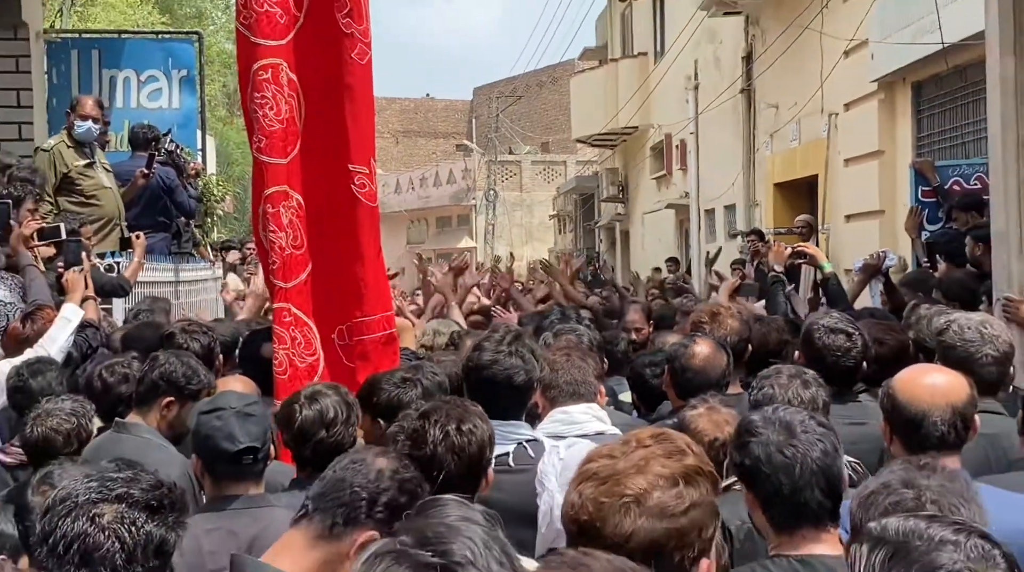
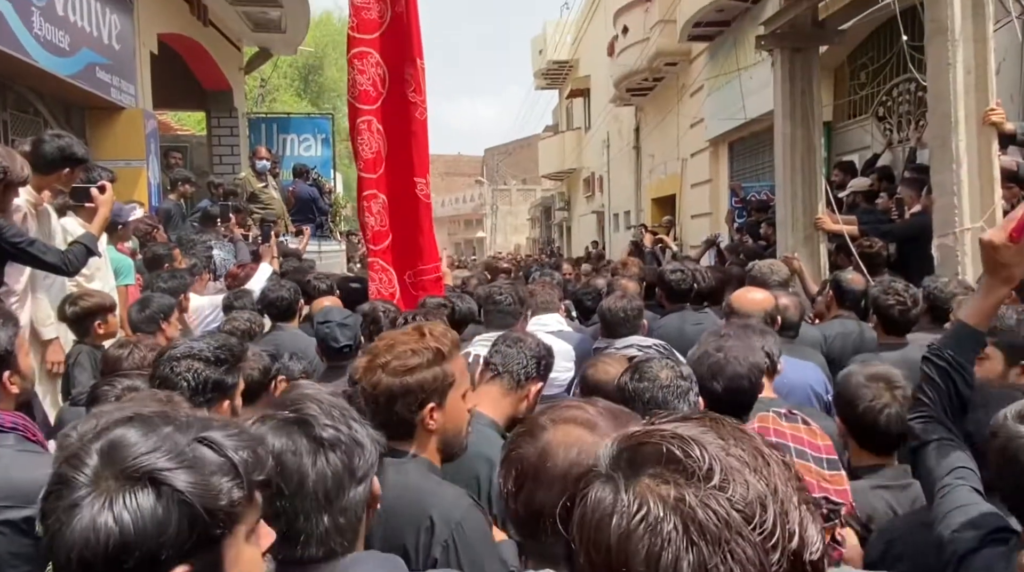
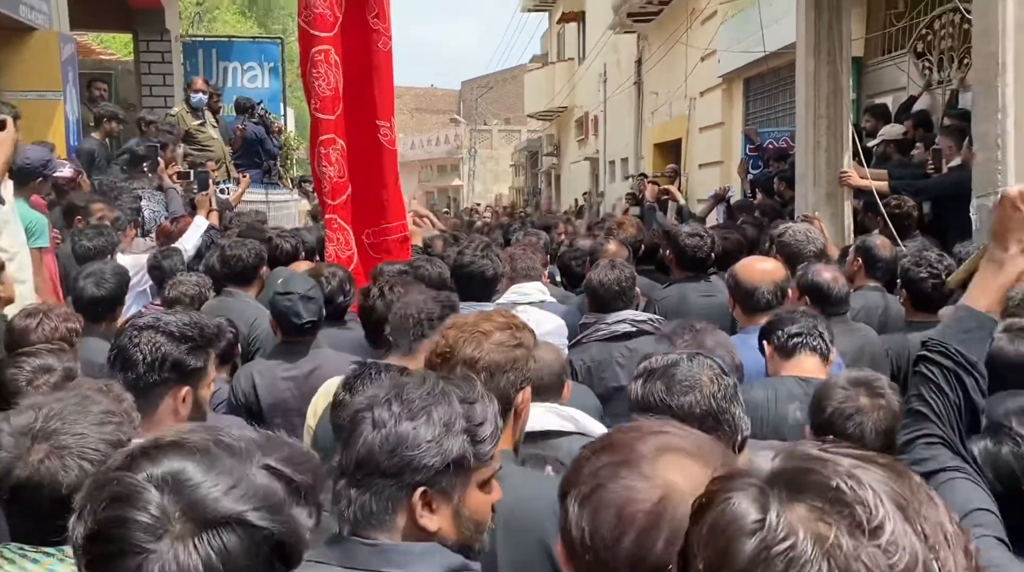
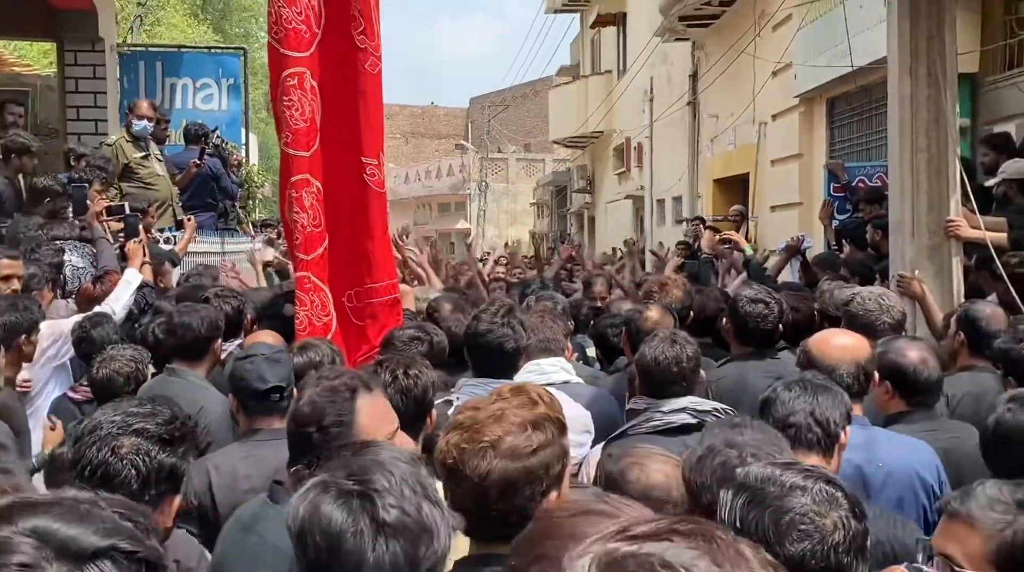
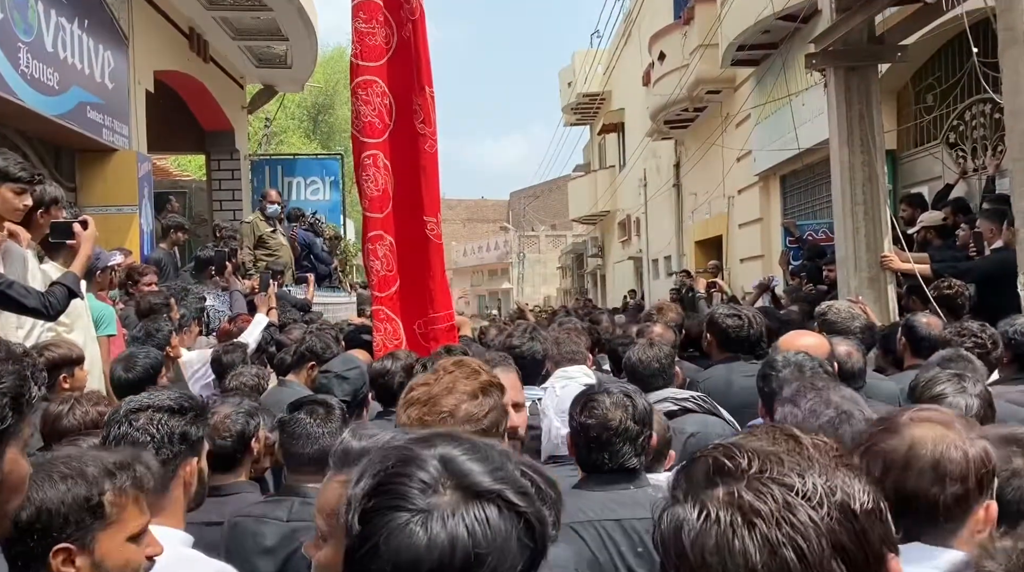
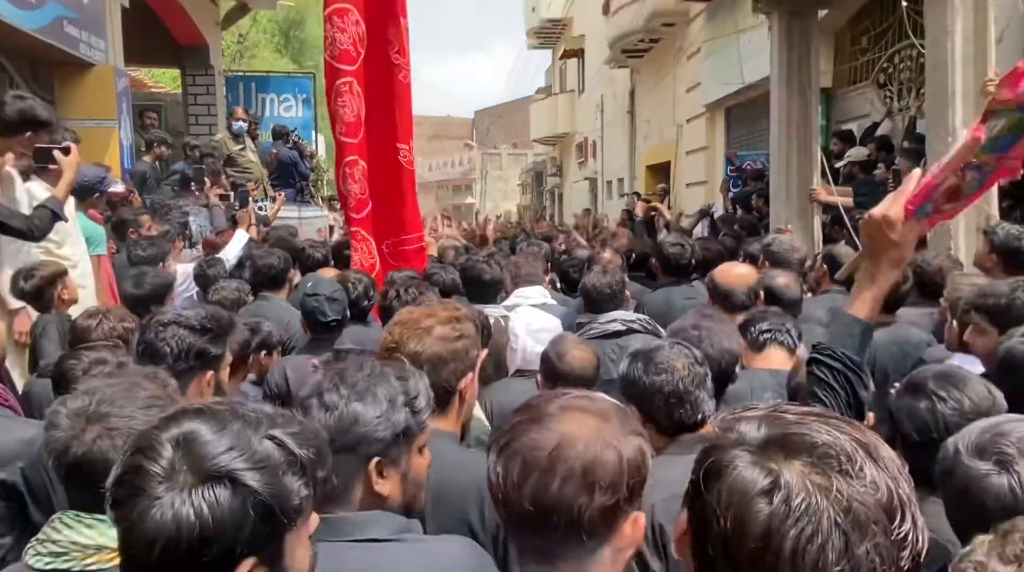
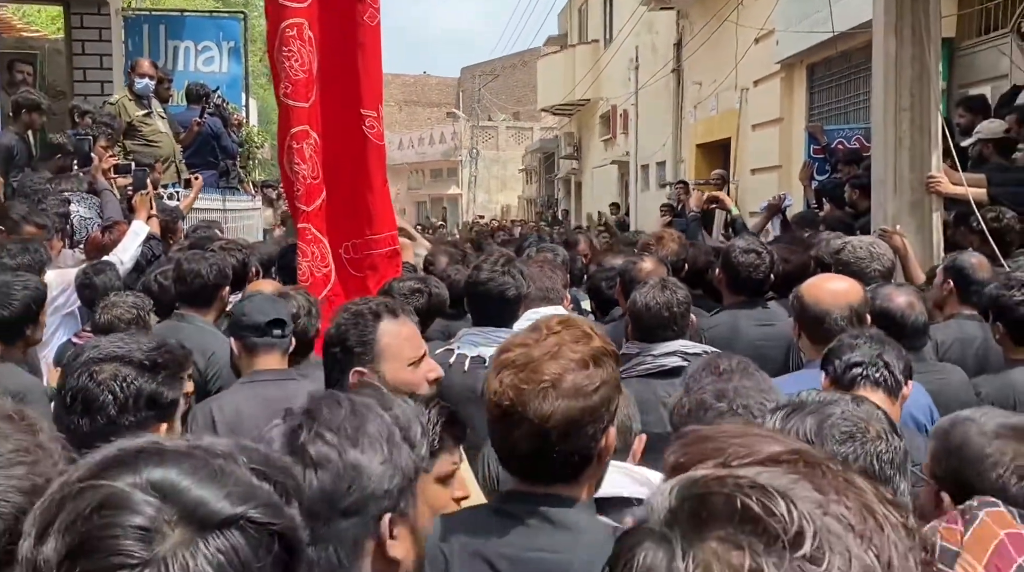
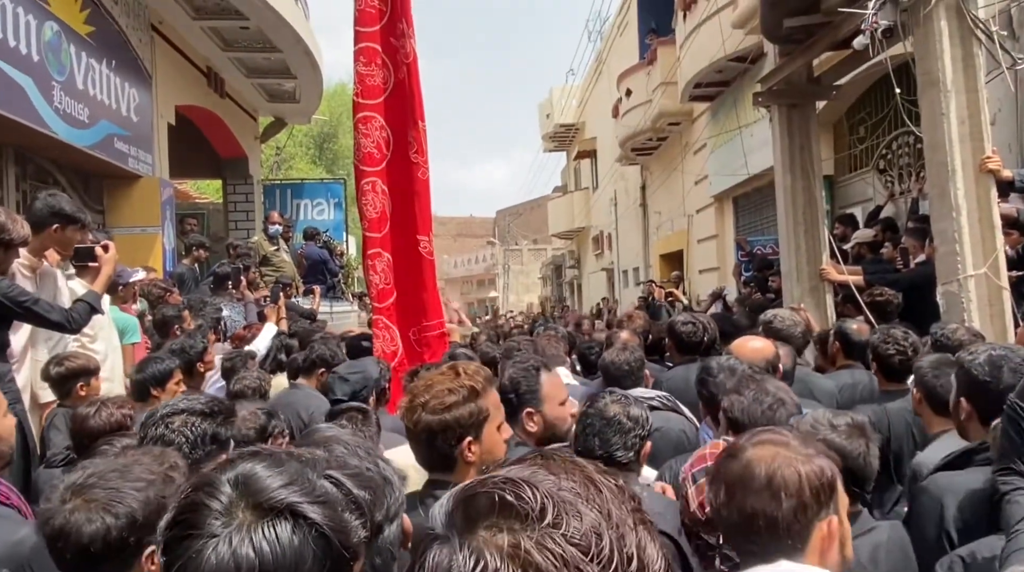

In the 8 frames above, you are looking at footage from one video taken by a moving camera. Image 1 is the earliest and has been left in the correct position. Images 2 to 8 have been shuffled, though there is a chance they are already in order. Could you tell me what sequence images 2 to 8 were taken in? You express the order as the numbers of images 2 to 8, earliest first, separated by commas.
4, 7, 3, 6, 2, 8, 5
